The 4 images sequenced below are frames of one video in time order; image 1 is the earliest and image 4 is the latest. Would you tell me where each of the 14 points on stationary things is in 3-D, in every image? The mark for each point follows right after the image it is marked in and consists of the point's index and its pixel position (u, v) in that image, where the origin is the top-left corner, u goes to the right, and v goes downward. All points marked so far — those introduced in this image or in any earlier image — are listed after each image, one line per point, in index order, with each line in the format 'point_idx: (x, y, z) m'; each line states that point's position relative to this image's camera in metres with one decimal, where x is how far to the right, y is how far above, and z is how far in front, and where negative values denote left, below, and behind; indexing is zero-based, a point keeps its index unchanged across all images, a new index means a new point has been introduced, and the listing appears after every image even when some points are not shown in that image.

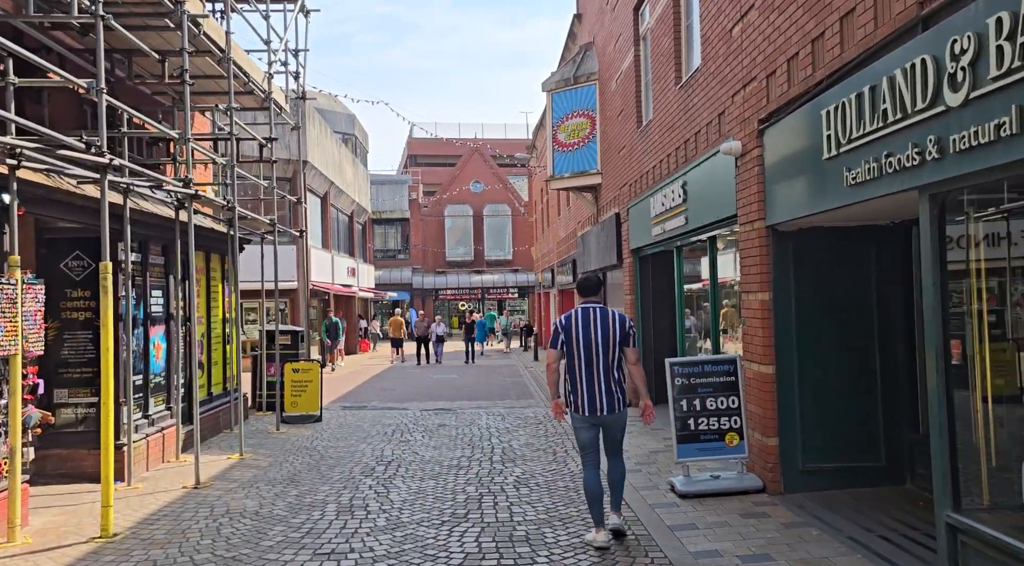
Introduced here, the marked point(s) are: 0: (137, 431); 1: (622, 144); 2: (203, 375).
0: (-3.7, -1.5, +8.4) m
1: (+1.7, +2.2, +13.2) m
2: (-3.8, -1.1, +10.6) m
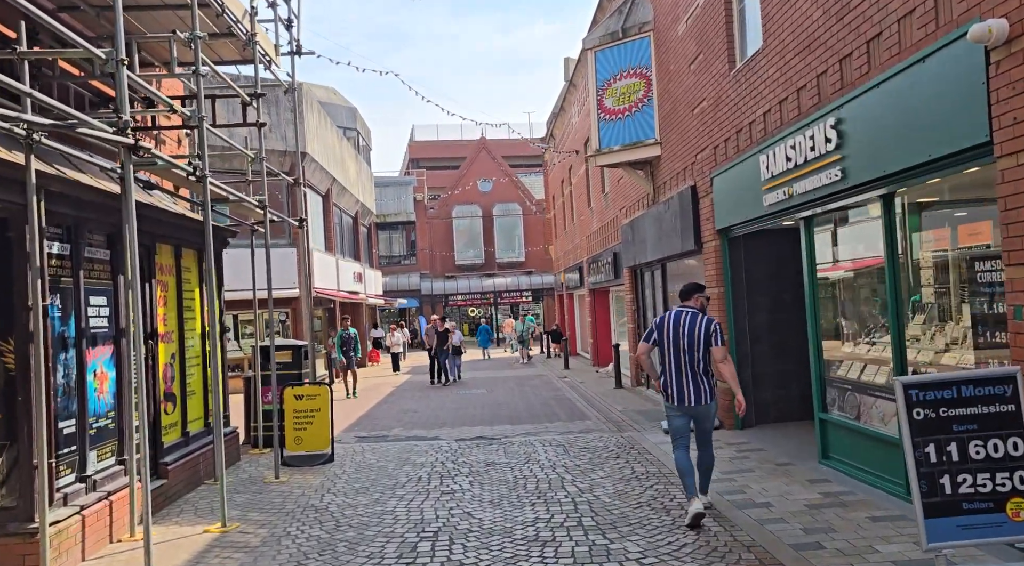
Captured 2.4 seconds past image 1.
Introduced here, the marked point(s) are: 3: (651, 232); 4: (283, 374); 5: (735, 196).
0: (-3.0, -1.5, +5.7) m
1: (+2.3, +2.3, +10.5) m
2: (-3.1, -1.2, +7.9) m
3: (+2.2, +0.8, +13.5) m
4: (-2.9, -1.2, +10.8) m
5: (+2.4, +1.0, +9.2) m
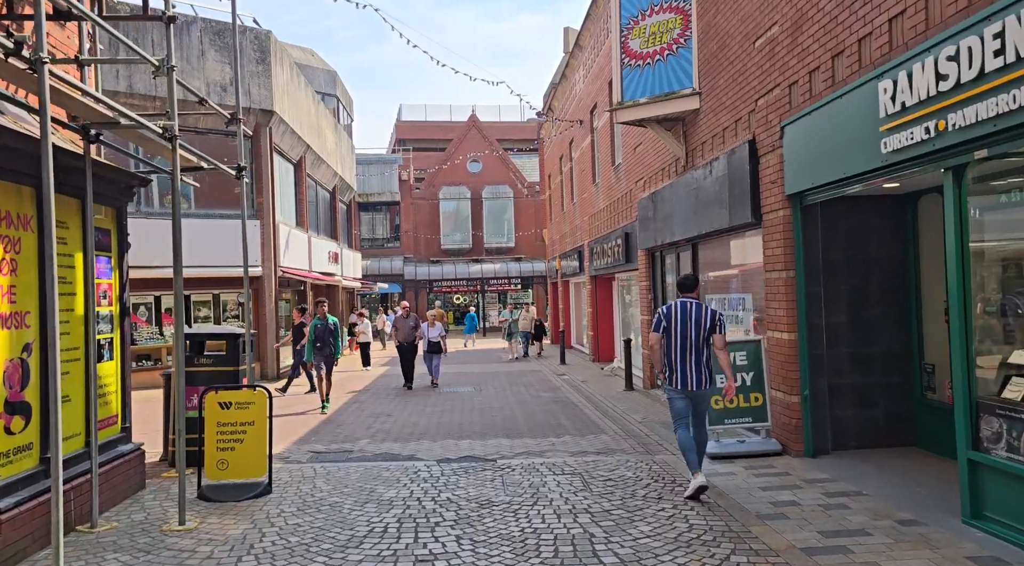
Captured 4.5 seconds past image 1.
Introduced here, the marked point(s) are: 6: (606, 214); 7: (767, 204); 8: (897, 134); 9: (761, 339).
0: (-2.9, -1.3, +3.3) m
1: (+2.4, +2.4, +8.1) m
2: (-3.1, -0.9, +5.4) m
3: (+2.2, +1.0, +11.1) m
4: (-2.9, -0.9, +8.3) m
5: (+2.5, +1.1, +6.8) m
6: (+2.0, +1.4, +17.7) m
7: (+2.4, +0.8, +8.1) m
8: (+2.5, +1.0, +5.6) m
9: (+2.4, -0.5, +8.1) m
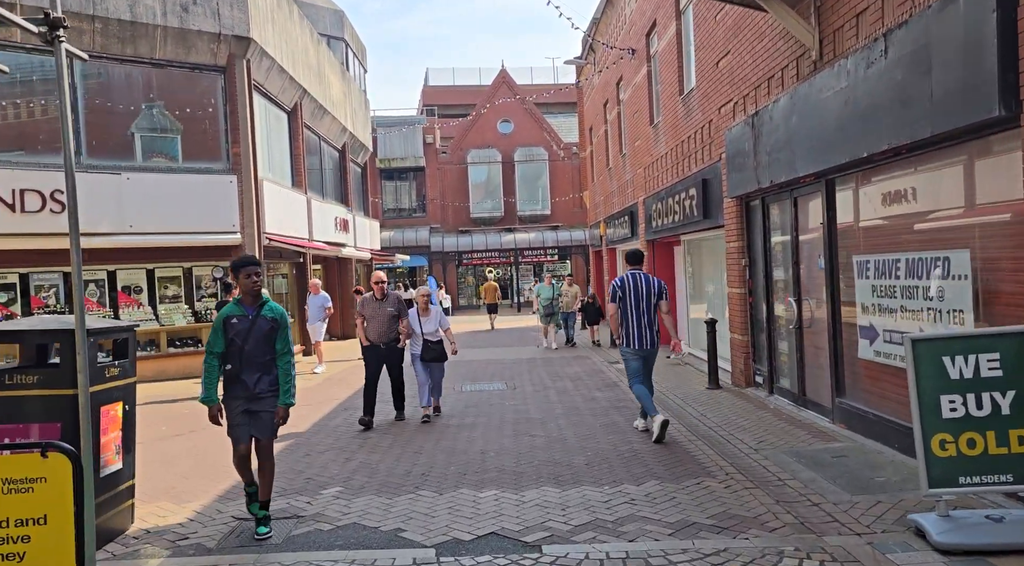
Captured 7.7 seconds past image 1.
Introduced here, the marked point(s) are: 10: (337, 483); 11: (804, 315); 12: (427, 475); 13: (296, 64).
0: (-2.8, -1.2, -0.2) m
1: (+2.6, +2.7, +4.2) m
2: (-2.9, -0.8, +1.9) m
3: (+2.6, +1.4, +7.3) m
4: (-2.6, -0.6, +4.8) m
5: (+2.7, +1.4, +3.0) m
6: (+2.6, +2.0, +13.9) m
7: (+2.7, +1.0, +4.3) m
8: (+2.7, +1.2, +1.8) m
9: (+2.7, -0.2, +4.4) m
10: (-1.3, -1.5, +6.3) m
11: (+2.9, -0.3, +8.4) m
12: (-0.6, -1.4, +6.4) m
13: (-4.5, +4.5, +17.6) m
